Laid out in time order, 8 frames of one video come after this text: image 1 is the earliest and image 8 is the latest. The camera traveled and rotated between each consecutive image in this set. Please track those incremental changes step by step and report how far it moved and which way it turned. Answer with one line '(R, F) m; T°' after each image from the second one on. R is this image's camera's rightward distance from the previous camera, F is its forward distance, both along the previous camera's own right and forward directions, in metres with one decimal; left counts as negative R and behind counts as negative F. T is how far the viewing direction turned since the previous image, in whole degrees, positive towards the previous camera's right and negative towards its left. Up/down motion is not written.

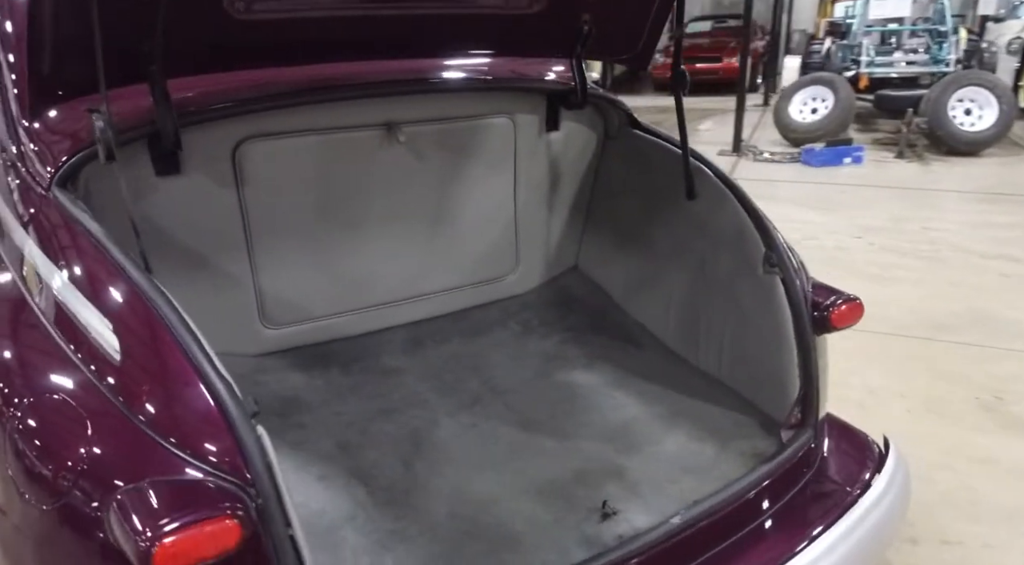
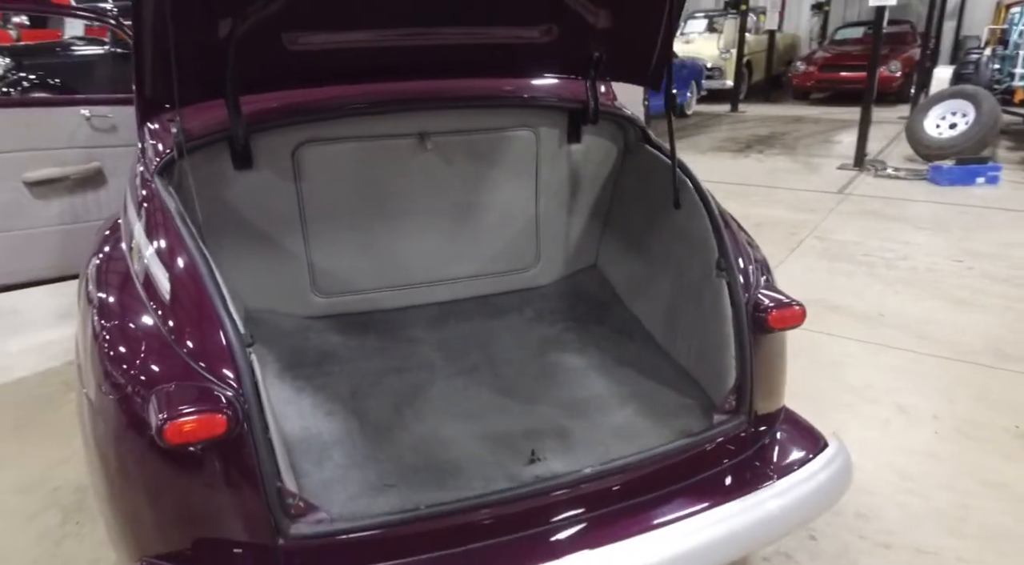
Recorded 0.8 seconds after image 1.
(+0.4, -0.2) m; -11°
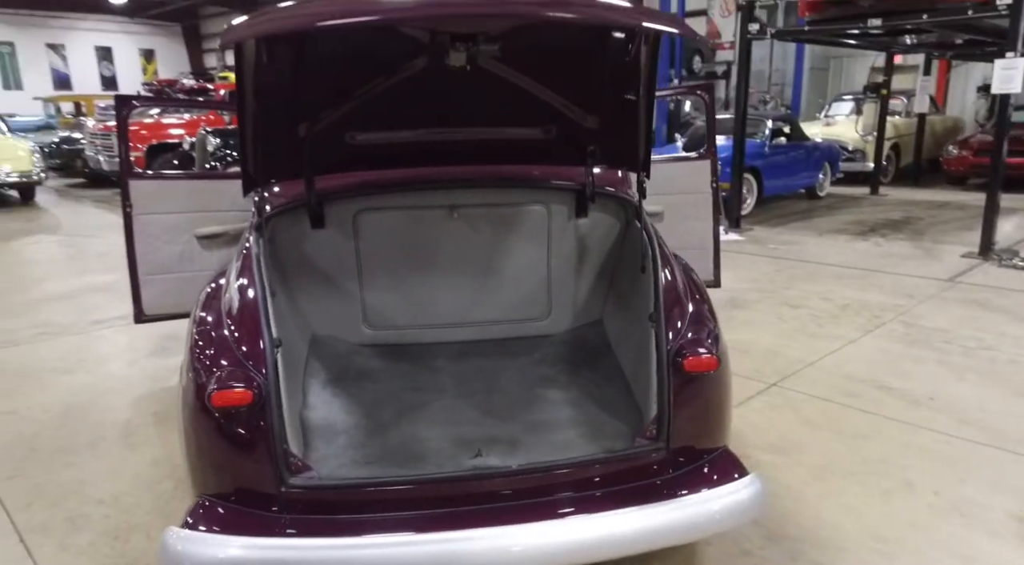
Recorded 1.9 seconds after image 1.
(+0.5, -0.4) m; -13°
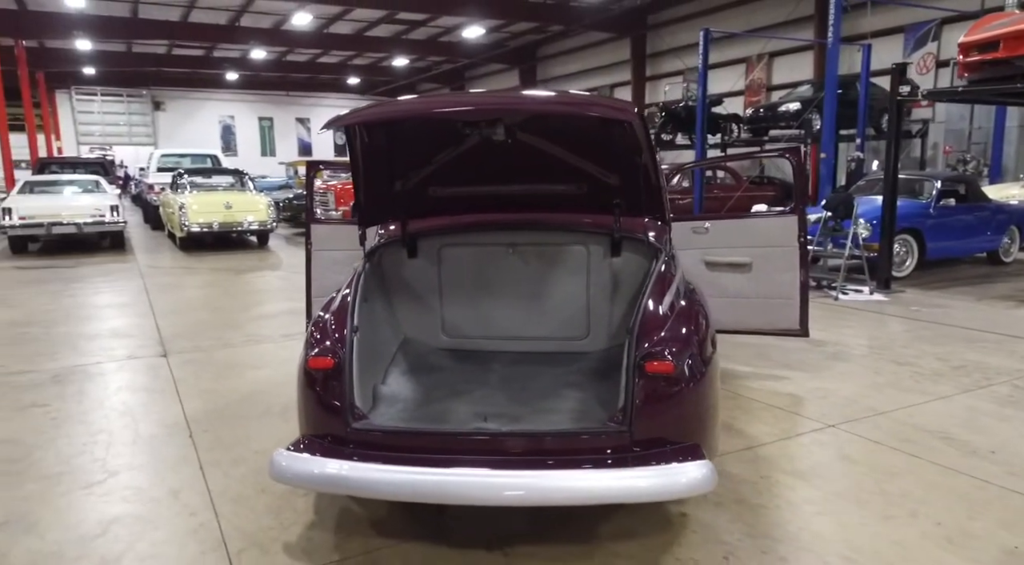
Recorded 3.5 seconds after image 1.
(+0.6, -0.5) m; -16°
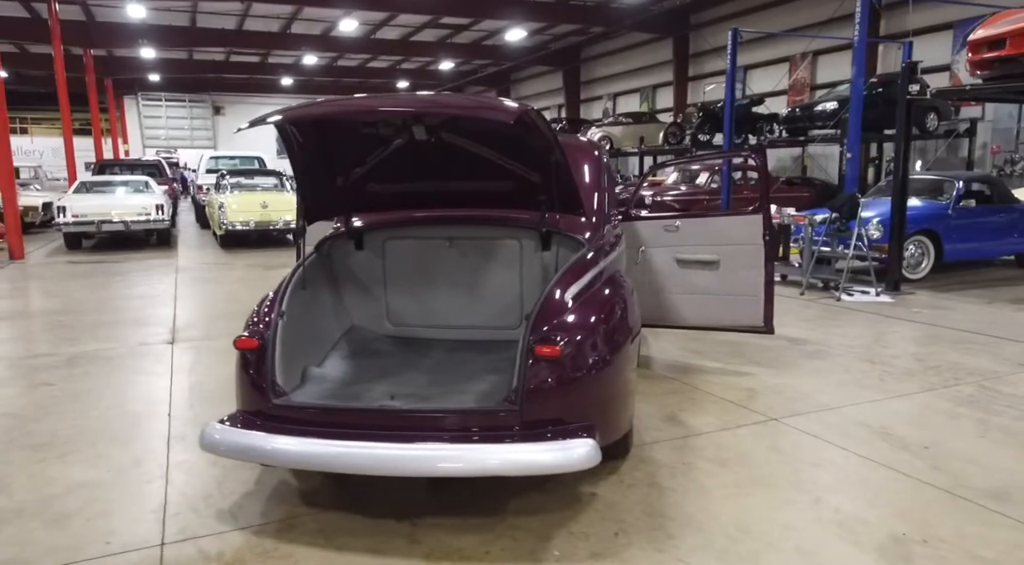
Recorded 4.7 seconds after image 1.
(+0.5, -0.2) m; -4°
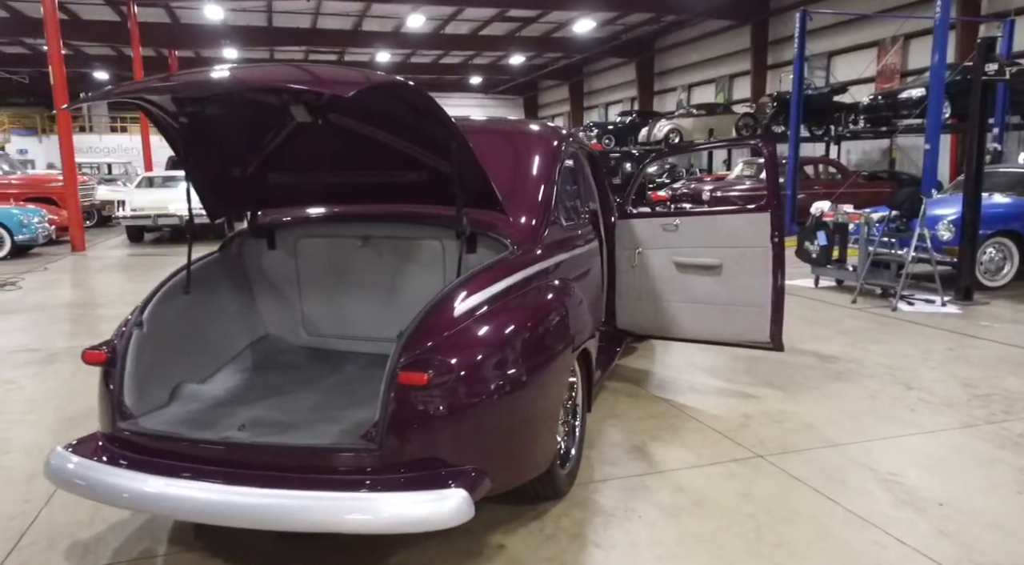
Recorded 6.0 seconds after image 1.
(+0.6, +0.5) m; -7°
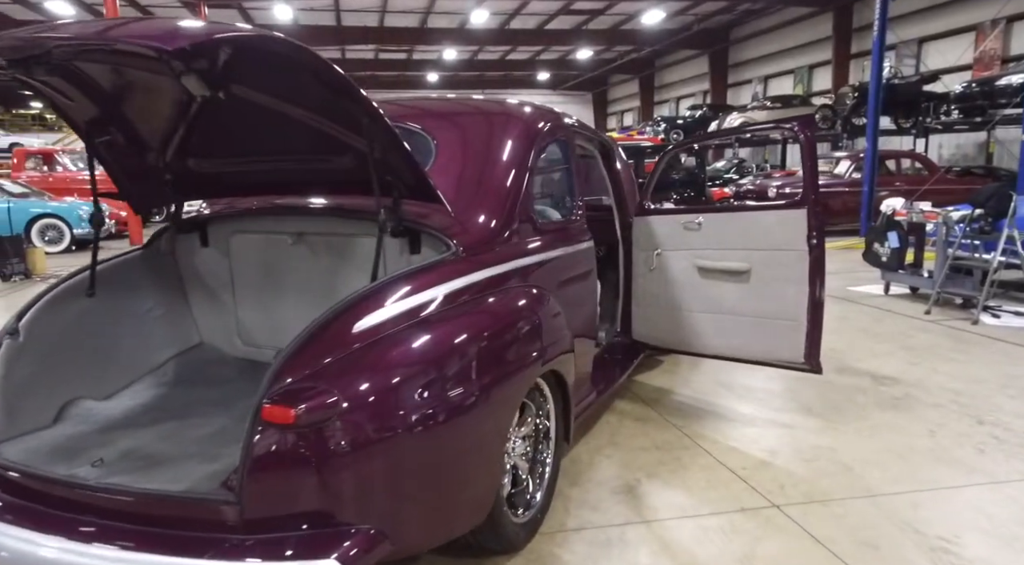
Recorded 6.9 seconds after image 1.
(+0.4, +0.5) m; -6°
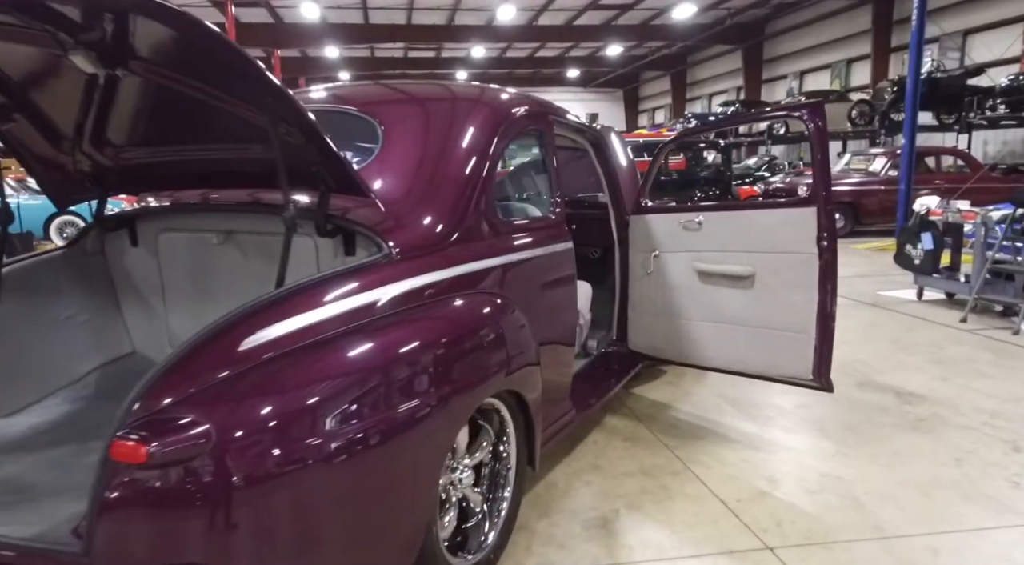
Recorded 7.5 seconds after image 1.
(+0.2, +0.3) m; -3°
